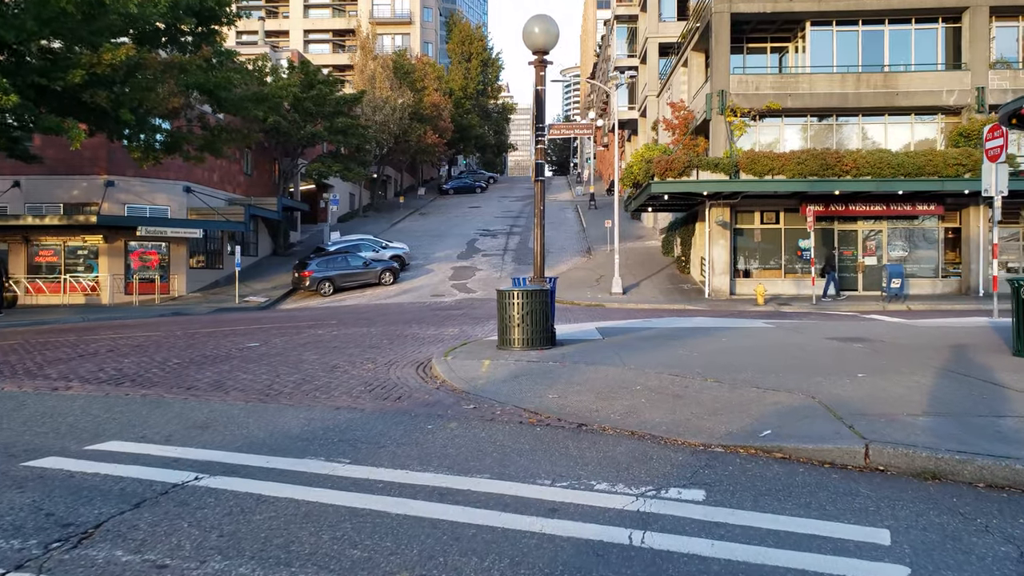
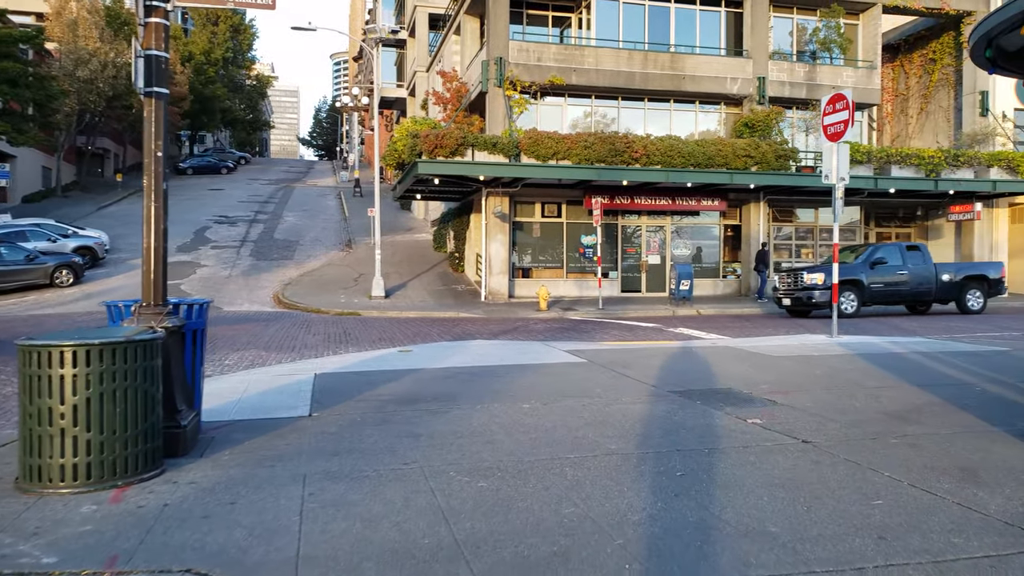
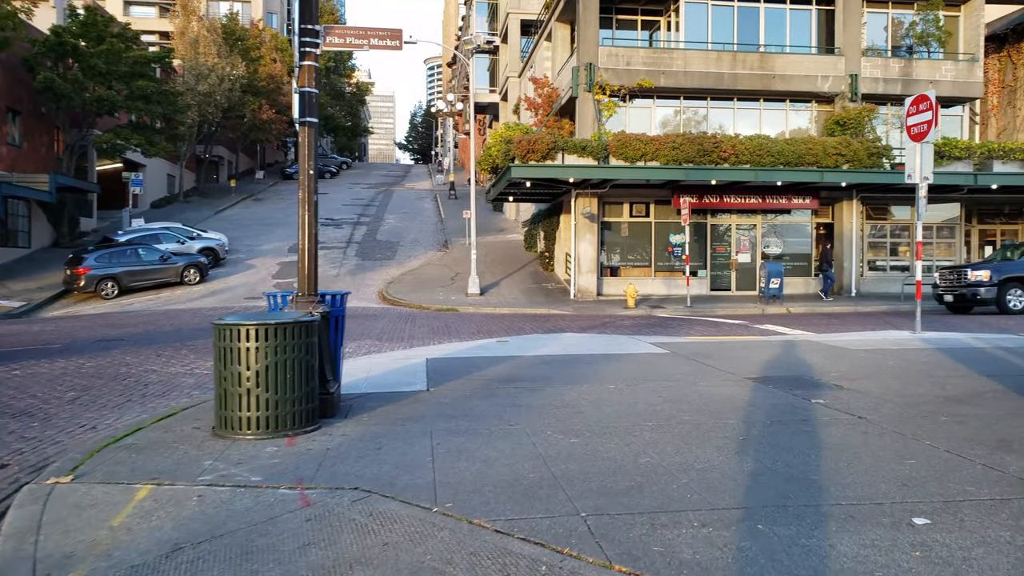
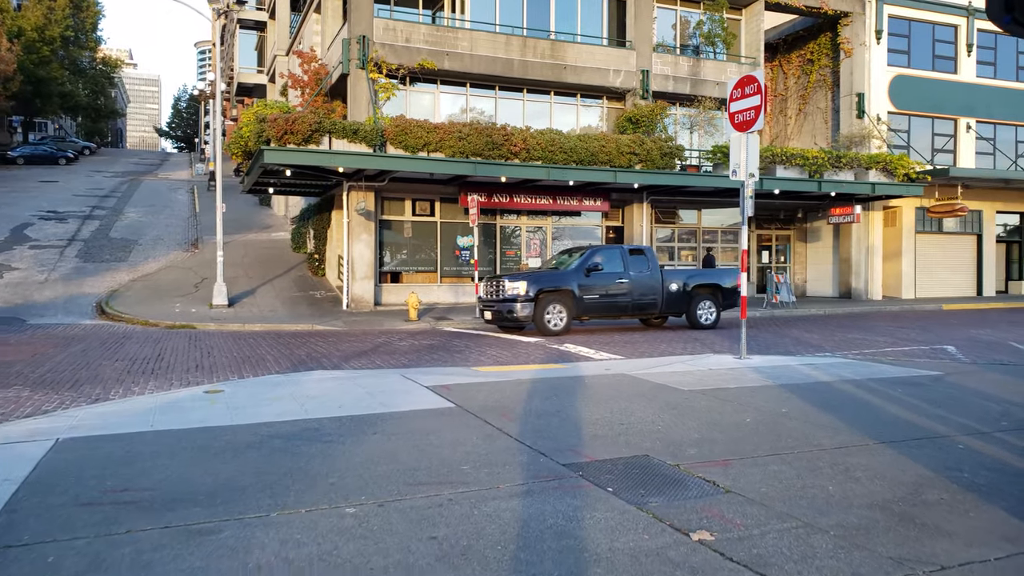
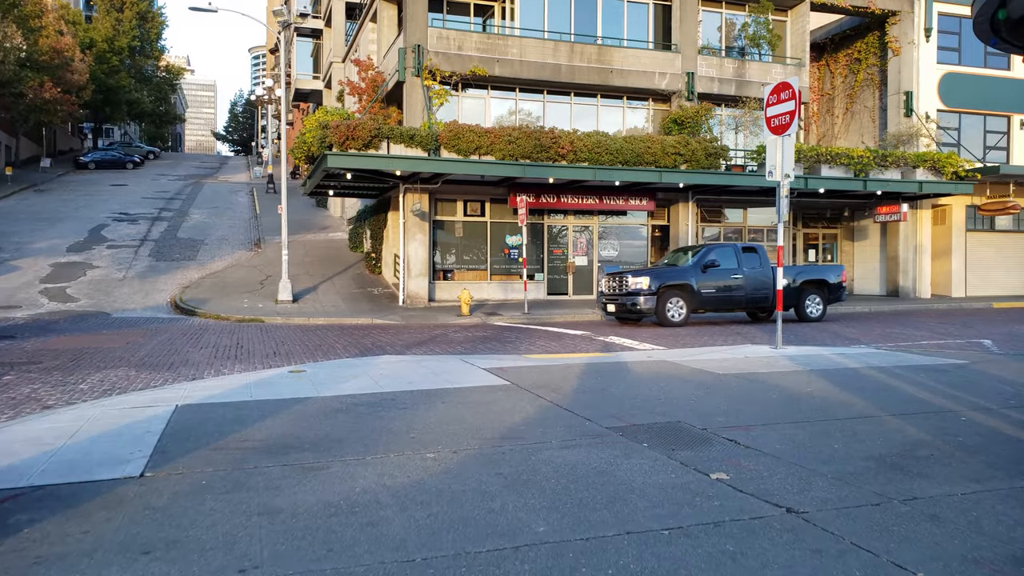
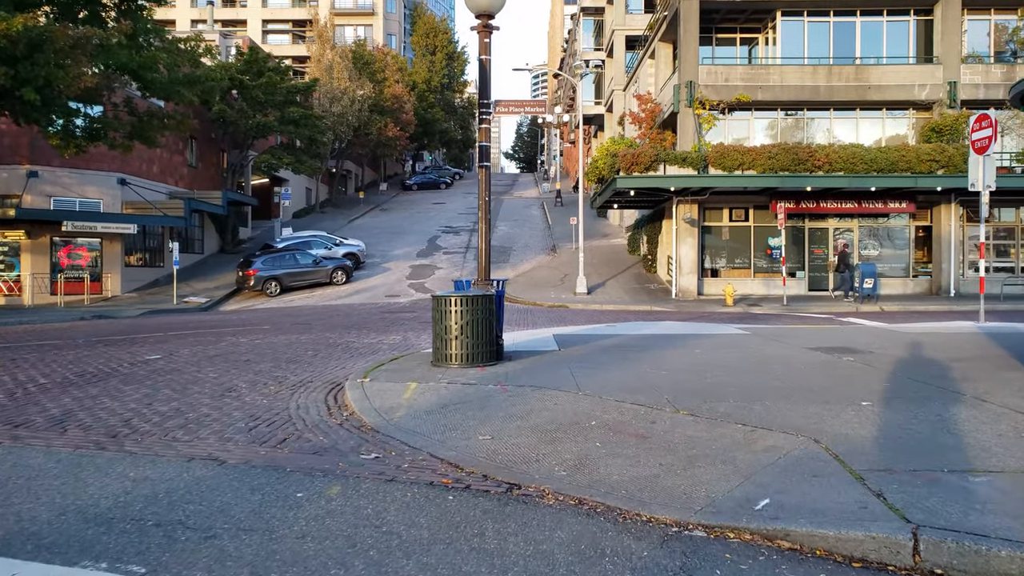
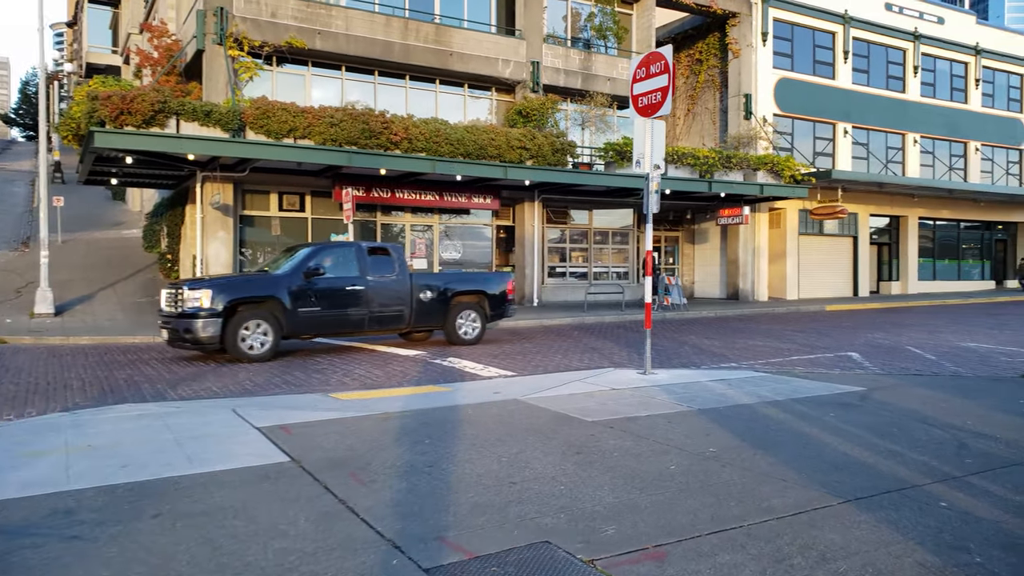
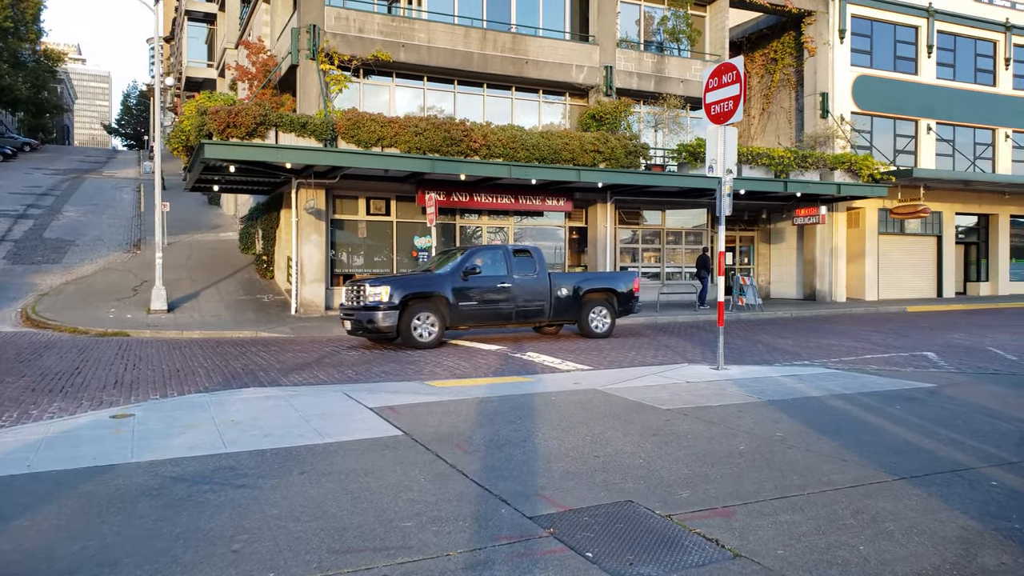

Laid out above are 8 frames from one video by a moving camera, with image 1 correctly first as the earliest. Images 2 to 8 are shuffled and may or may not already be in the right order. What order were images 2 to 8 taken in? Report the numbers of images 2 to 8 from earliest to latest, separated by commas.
6, 3, 2, 5, 4, 8, 7
